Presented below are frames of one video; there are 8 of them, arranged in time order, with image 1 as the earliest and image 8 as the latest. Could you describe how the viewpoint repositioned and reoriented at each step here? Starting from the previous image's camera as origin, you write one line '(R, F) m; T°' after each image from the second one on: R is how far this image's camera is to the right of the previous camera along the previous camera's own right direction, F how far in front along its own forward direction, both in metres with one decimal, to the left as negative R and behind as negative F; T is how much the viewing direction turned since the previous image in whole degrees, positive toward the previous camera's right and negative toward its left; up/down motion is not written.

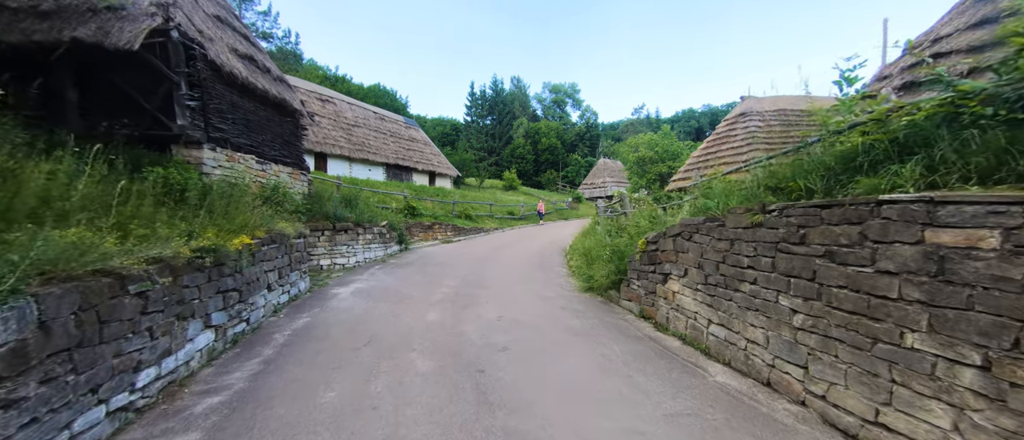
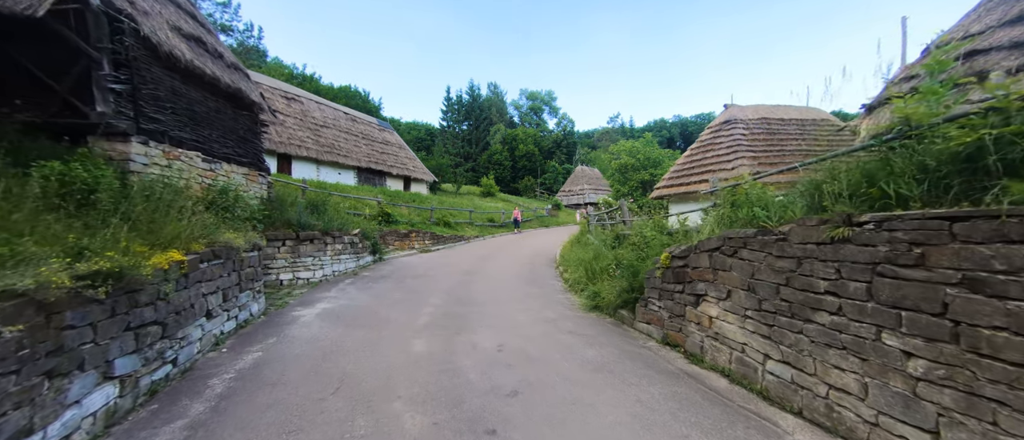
(-0.3, +0.8) m; +4°
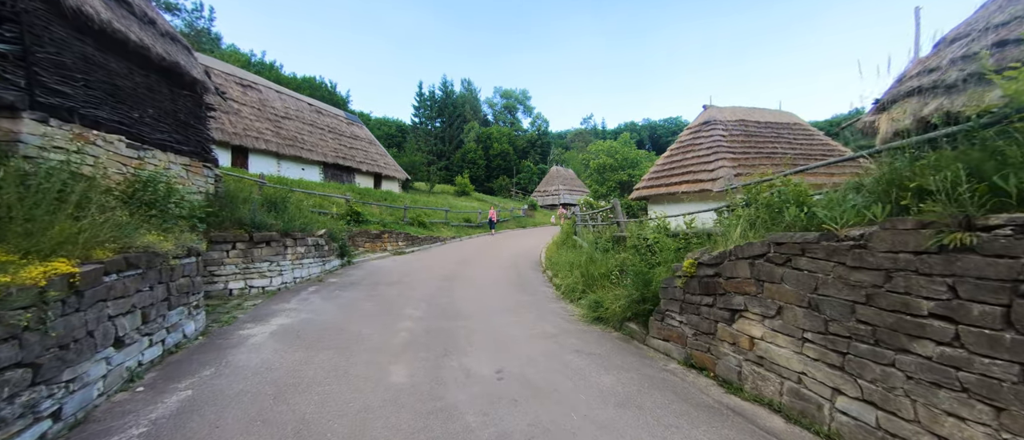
(-0.3, +0.7) m; +5°
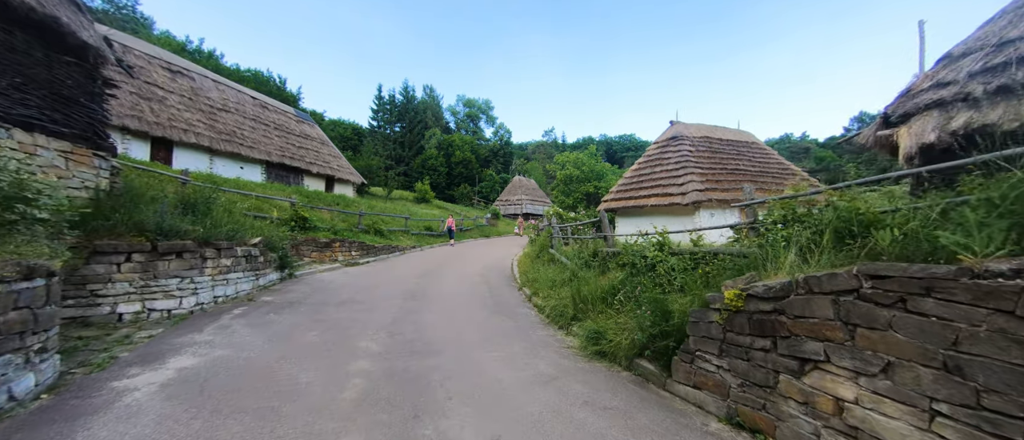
(-0.3, +1.0) m; +7°
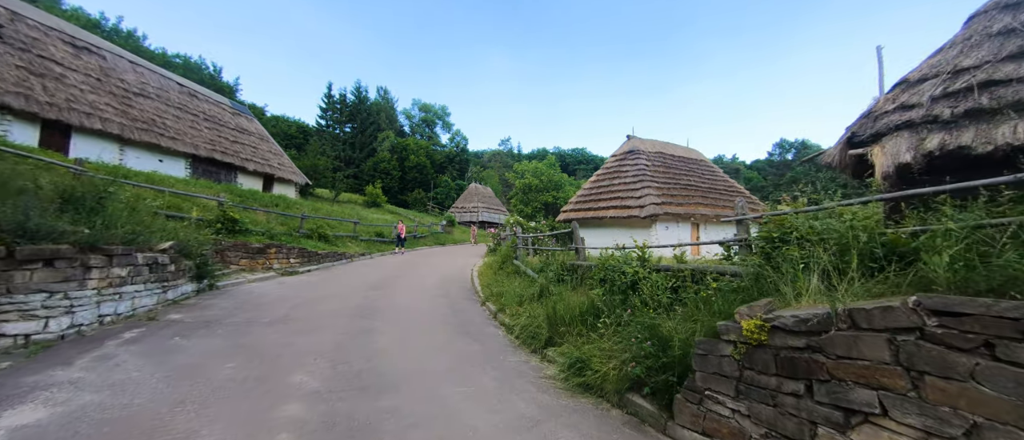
(-0.2, +0.6) m; +8°
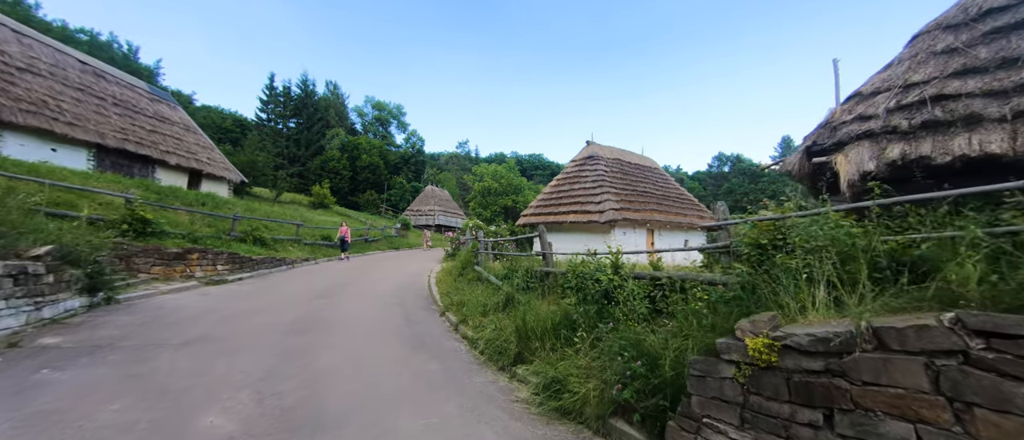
(-0.1, +0.5) m; +7°
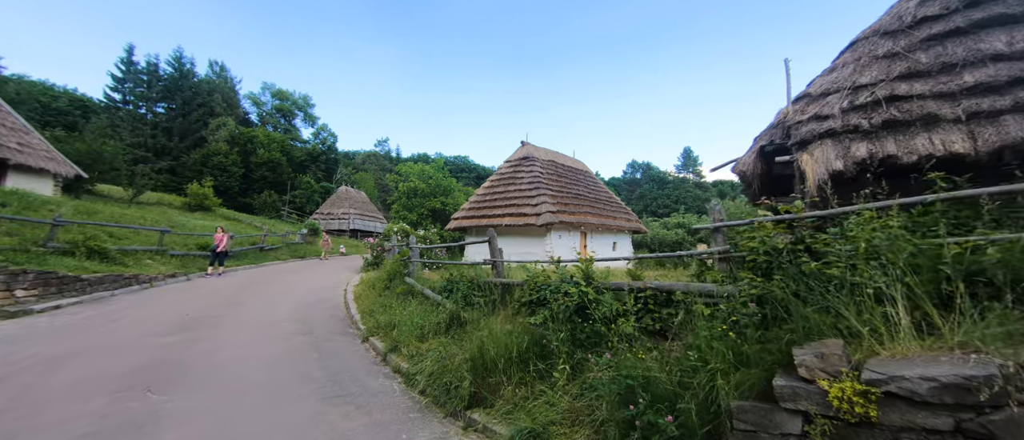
(-0.3, +1.0) m; +13°
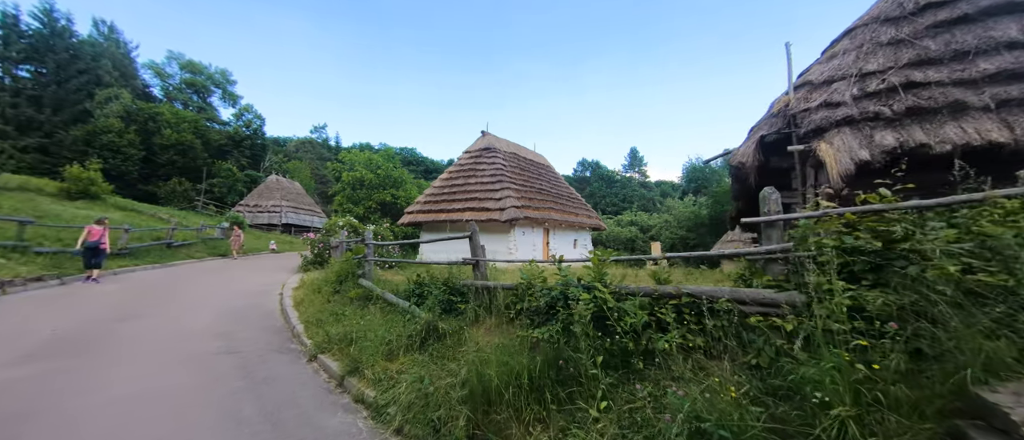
(-0.6, +0.9) m; +9°
